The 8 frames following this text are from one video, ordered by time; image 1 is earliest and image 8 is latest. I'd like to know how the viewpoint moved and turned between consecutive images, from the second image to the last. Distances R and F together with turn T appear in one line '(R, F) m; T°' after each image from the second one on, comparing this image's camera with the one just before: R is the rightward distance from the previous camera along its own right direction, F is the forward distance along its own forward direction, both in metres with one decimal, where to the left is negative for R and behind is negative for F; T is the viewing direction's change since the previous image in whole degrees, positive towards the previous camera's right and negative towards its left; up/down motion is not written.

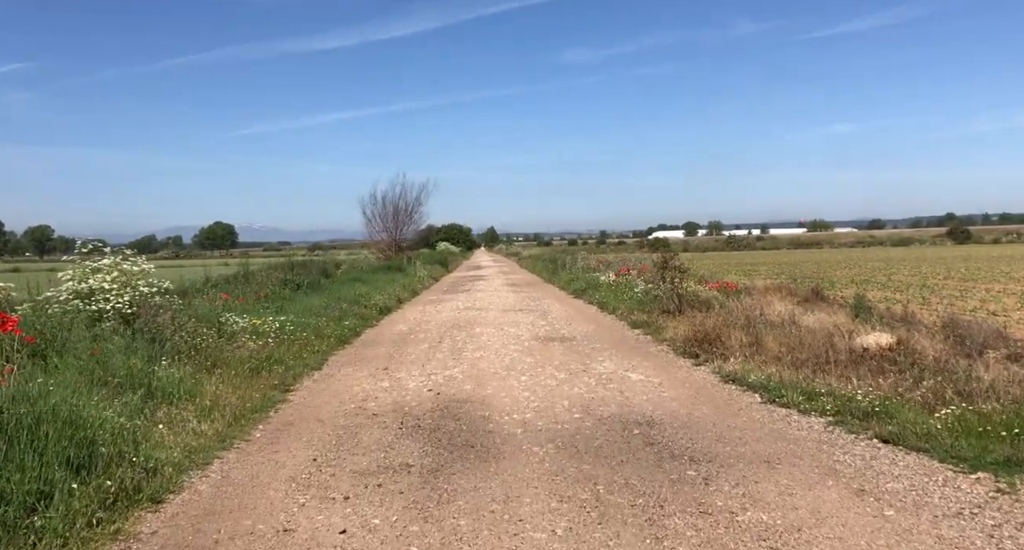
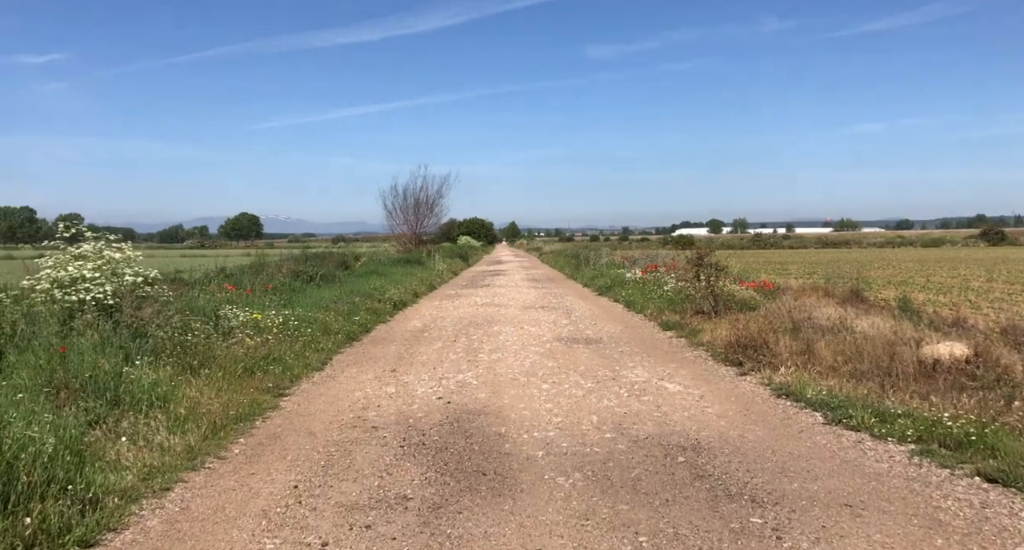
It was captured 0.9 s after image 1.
(0.0, +1.0) m; -2°
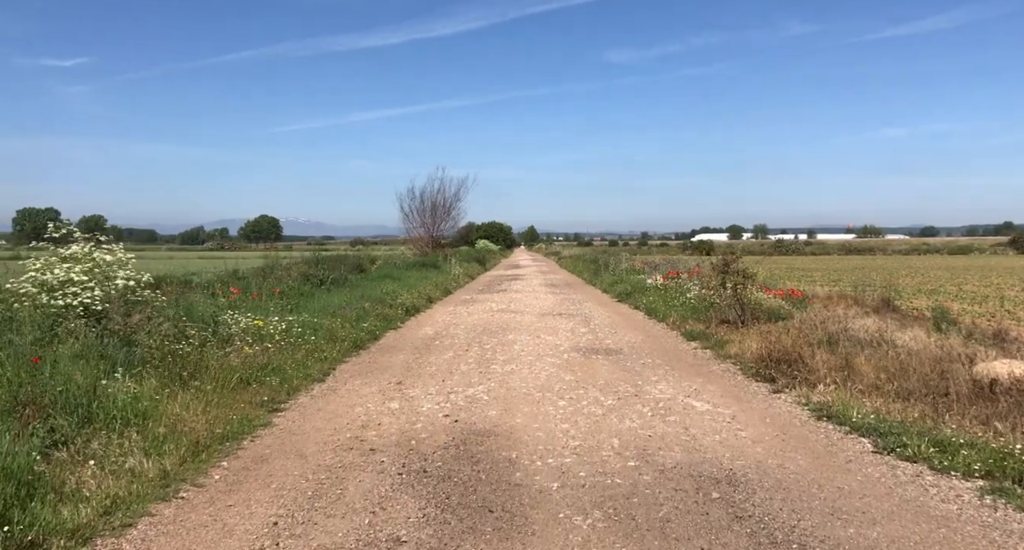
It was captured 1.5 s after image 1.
(0.0, +0.6) m; -2°
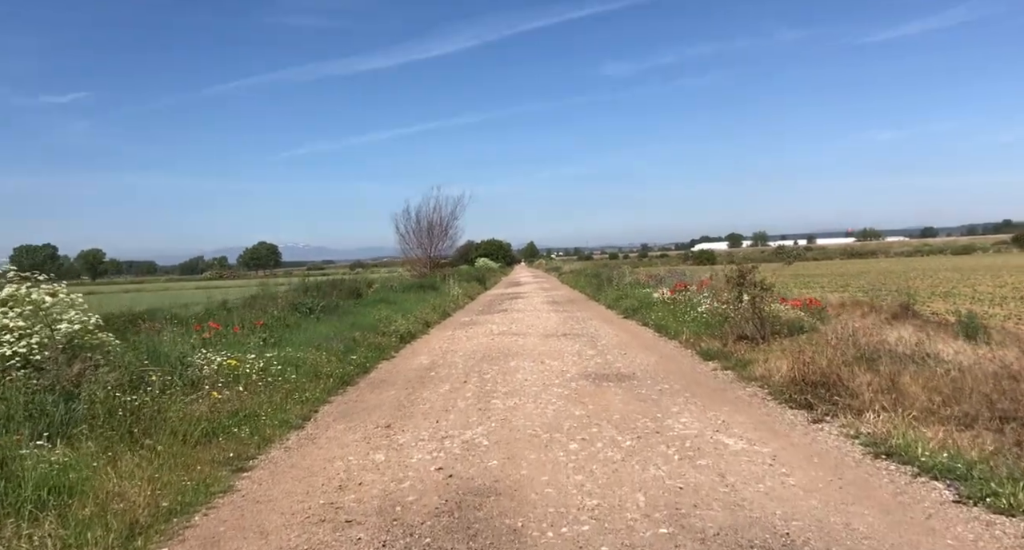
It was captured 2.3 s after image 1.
(0.0, +0.9) m; 0°
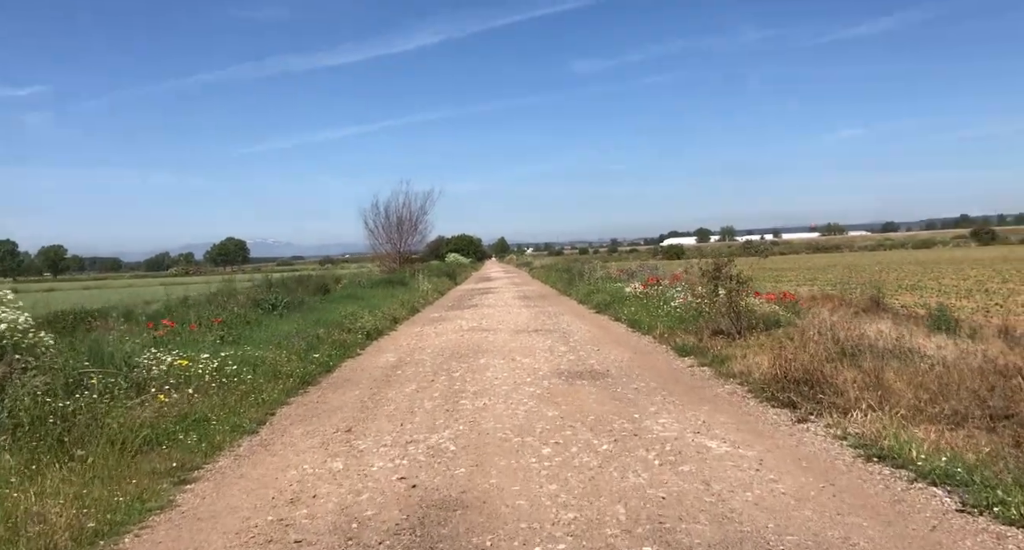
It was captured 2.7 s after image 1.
(0.0, +0.4) m; +2°
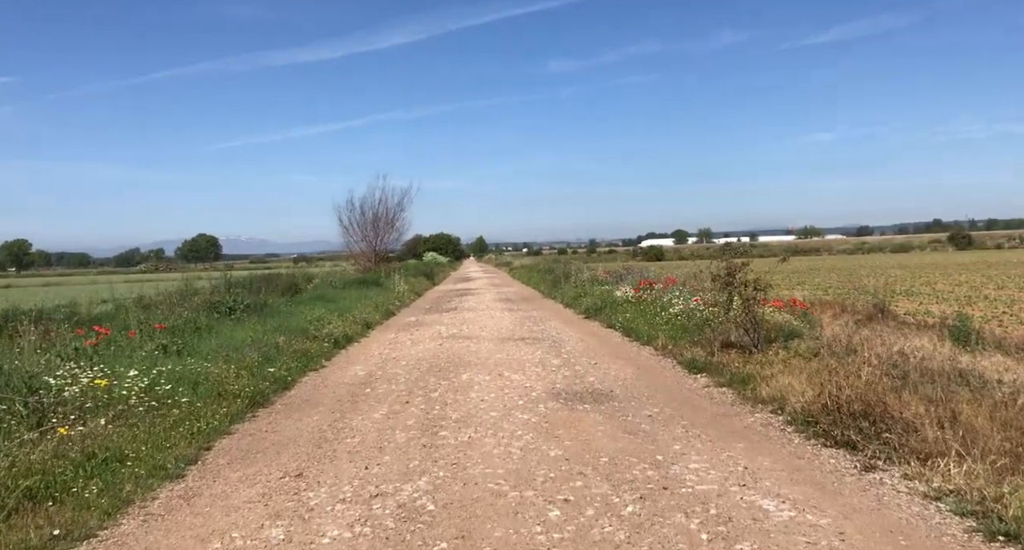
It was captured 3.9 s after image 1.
(-0.1, +1.3) m; +2°
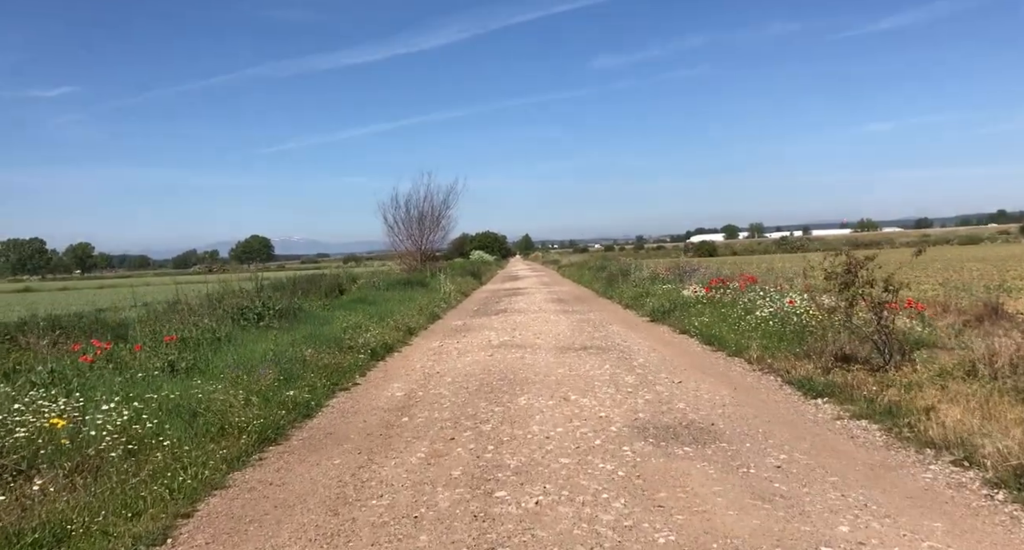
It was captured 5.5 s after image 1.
(-0.2, +1.7) m; -4°
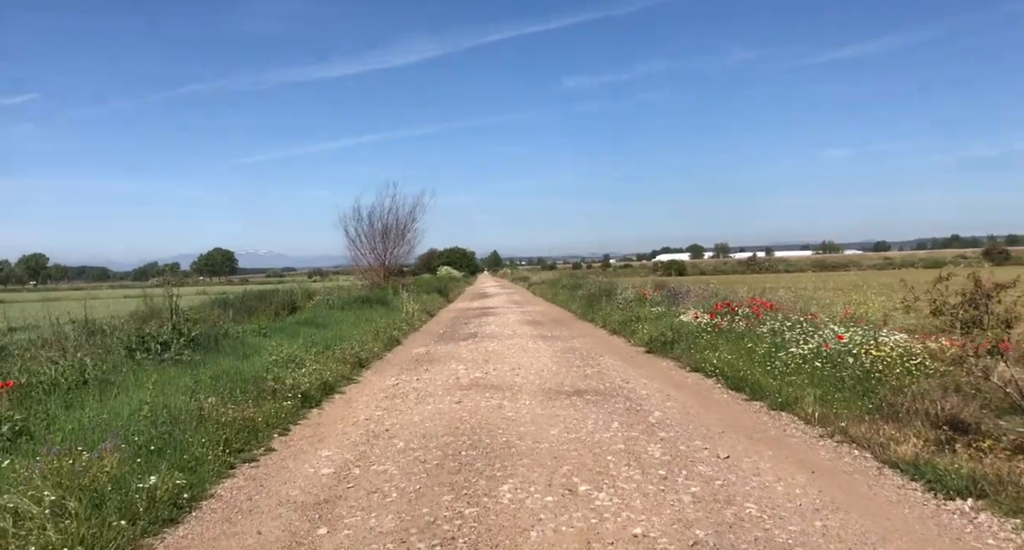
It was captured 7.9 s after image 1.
(-0.1, +2.6) m; +3°
